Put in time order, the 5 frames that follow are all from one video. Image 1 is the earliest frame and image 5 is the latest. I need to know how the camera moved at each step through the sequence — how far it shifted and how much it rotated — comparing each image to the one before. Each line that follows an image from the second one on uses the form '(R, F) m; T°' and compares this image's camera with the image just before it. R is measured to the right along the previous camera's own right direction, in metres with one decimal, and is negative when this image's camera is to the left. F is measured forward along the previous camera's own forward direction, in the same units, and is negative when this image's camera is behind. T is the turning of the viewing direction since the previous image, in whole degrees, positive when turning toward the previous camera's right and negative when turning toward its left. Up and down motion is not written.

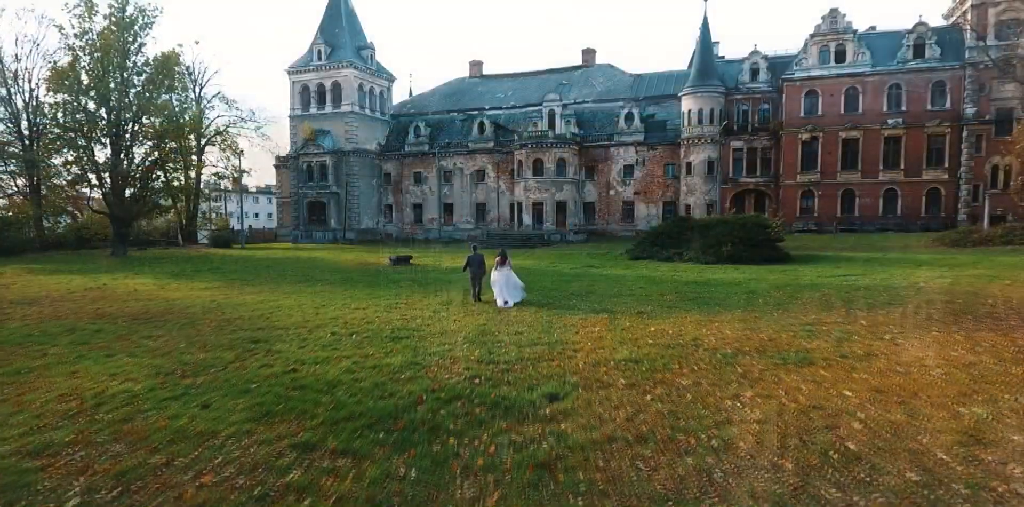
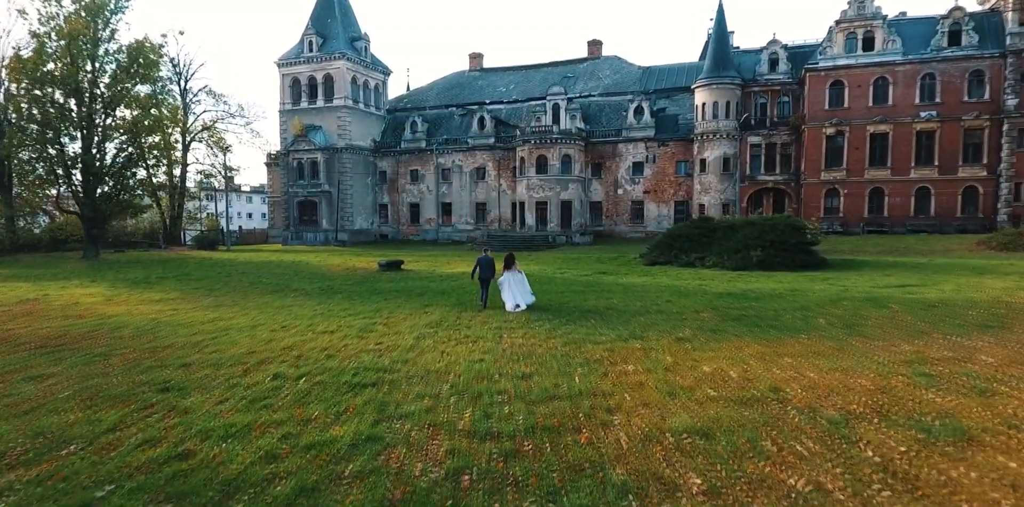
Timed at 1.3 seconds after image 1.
(0.0, +2.7) m; 0°
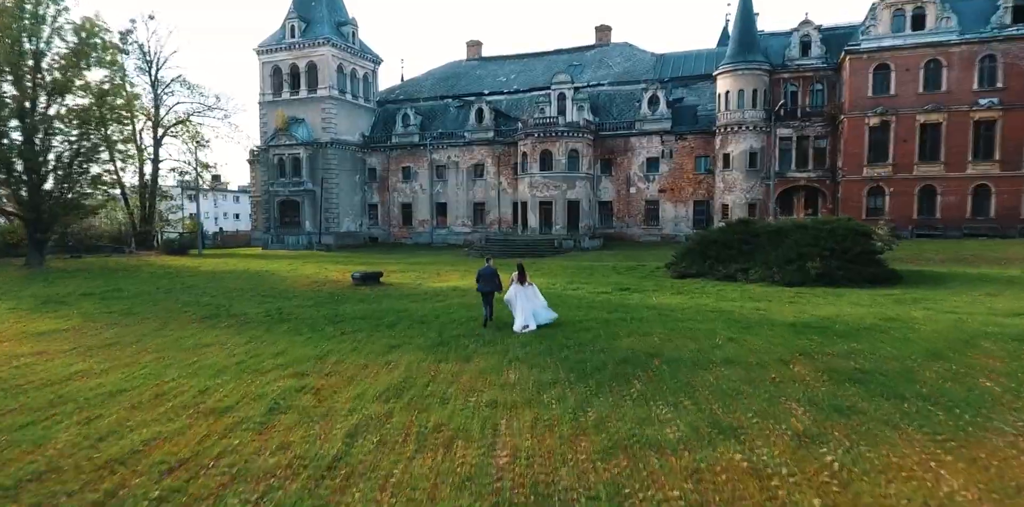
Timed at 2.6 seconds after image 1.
(0.0, +4.2) m; 0°
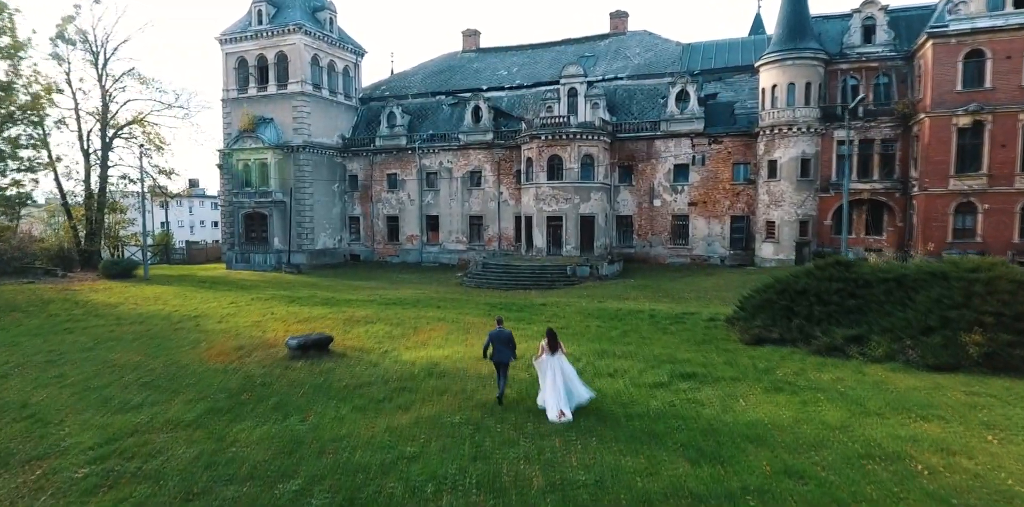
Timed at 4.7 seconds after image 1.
(-0.1, +6.1) m; 0°
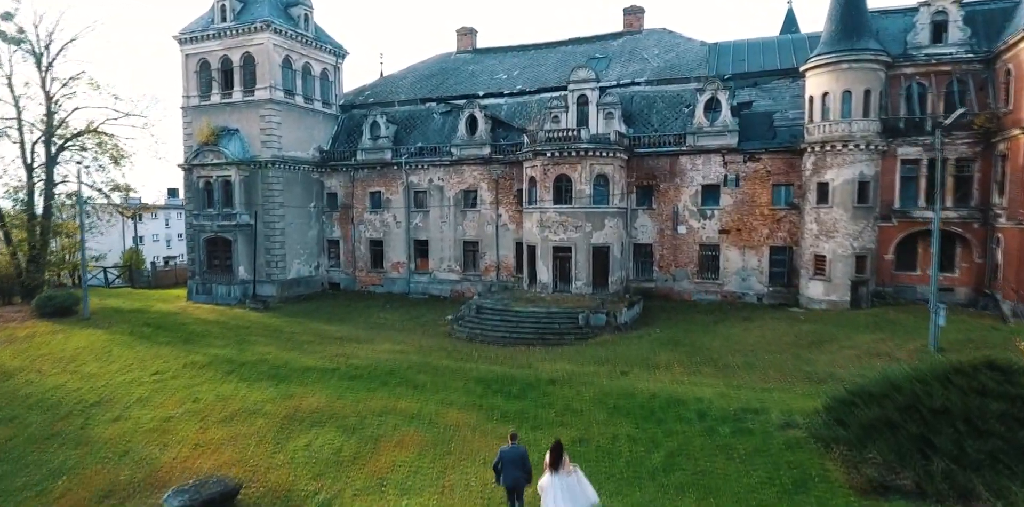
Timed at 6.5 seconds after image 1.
(0.0, +4.9) m; 0°
